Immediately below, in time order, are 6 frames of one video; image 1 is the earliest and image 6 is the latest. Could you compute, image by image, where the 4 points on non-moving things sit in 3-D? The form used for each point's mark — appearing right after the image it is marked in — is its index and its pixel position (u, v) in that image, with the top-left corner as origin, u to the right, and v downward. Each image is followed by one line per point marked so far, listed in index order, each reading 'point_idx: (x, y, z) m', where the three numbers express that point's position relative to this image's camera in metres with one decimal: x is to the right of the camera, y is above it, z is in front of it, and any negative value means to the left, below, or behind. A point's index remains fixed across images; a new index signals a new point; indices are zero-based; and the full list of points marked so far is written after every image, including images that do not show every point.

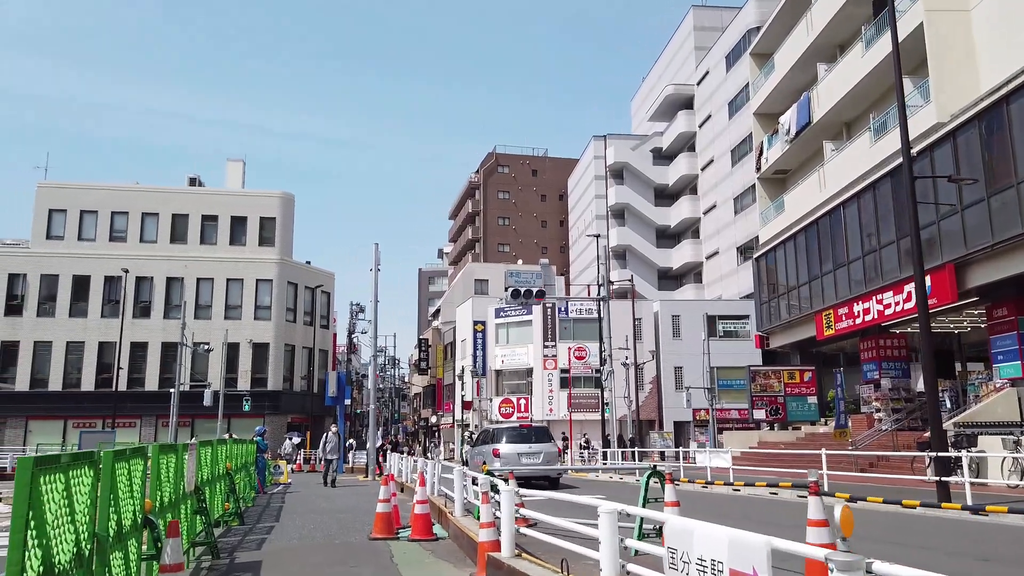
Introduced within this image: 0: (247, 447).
0: (-5.1, -3.1, +14.5) m
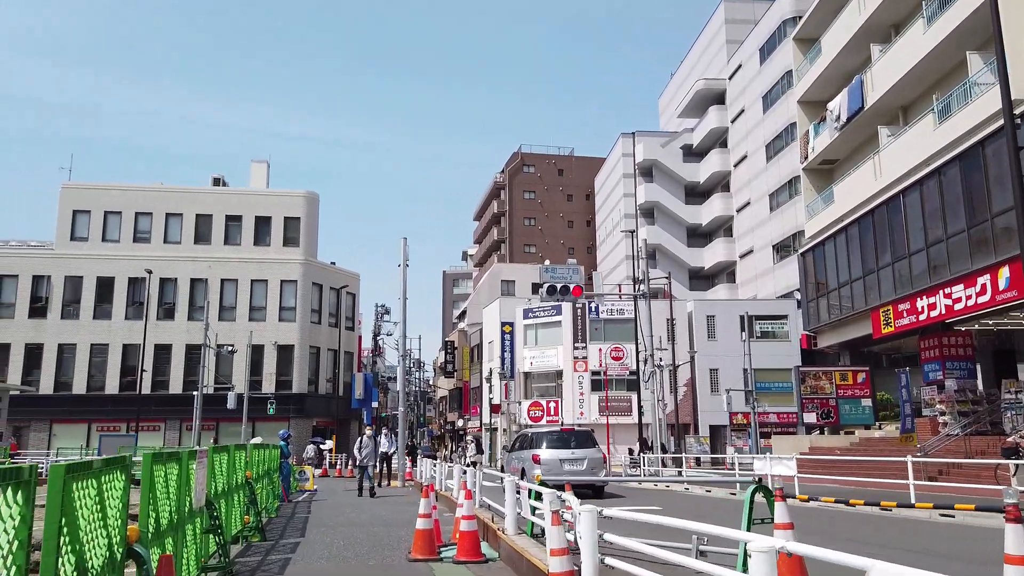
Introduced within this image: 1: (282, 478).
0: (-4.3, -2.9, +13.5) m
1: (-4.7, -3.8, +15.3) m
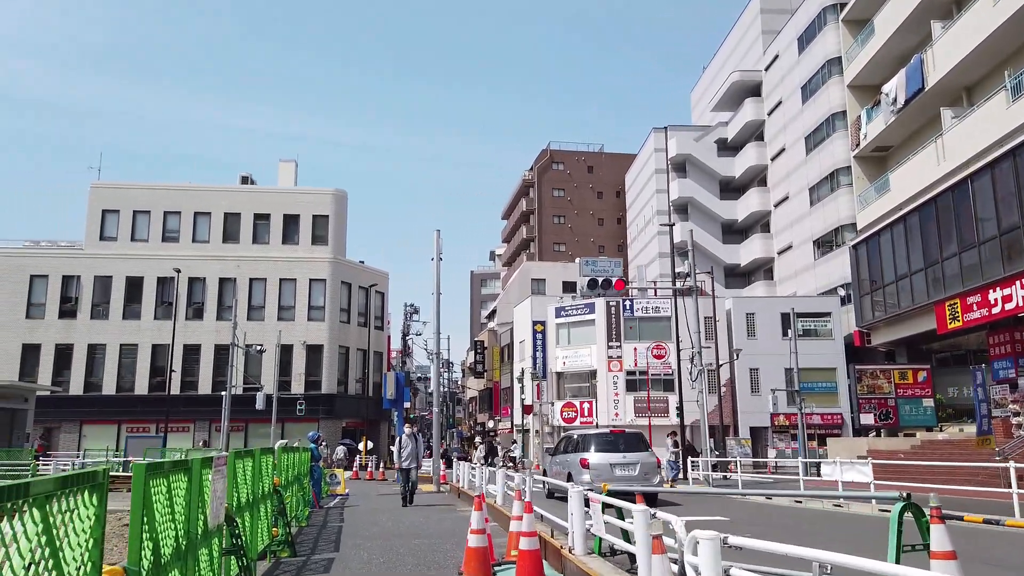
0: (-3.5, -2.8, +12.6) m
1: (-3.8, -3.7, +14.4) m
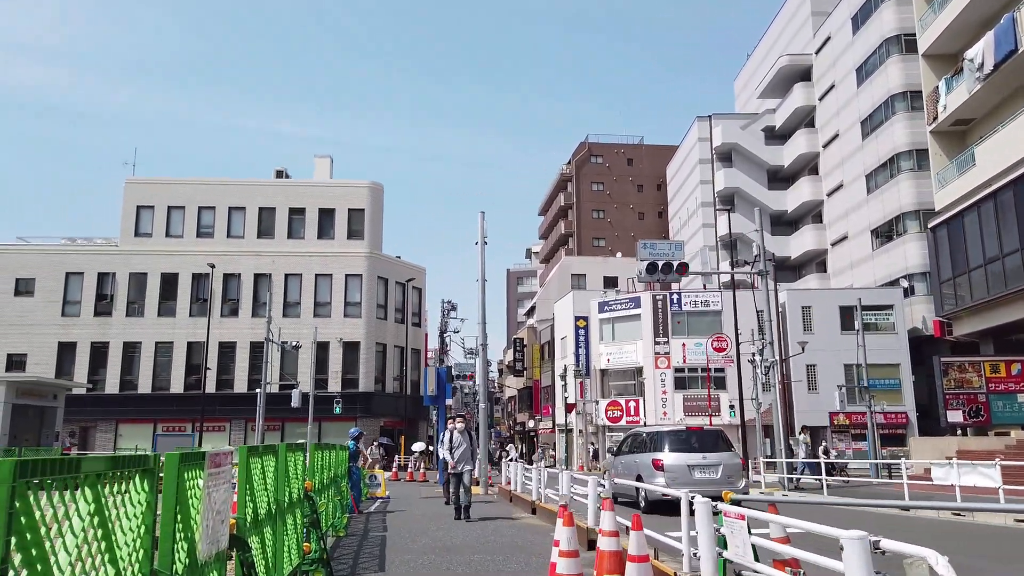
0: (-2.6, -2.5, +11.1) m
1: (-2.8, -3.4, +13.0) m
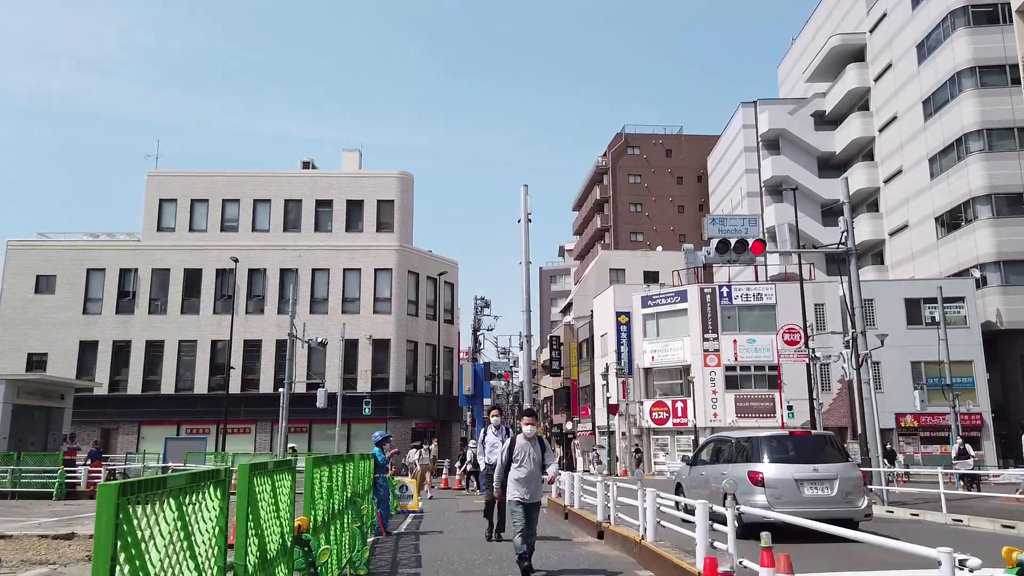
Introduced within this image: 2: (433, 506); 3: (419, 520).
0: (-1.8, -2.1, +9.0) m
1: (-1.9, -3.0, +10.8) m
2: (-1.6, -4.5, +15.8) m
3: (-1.5, -3.9, +12.7) m
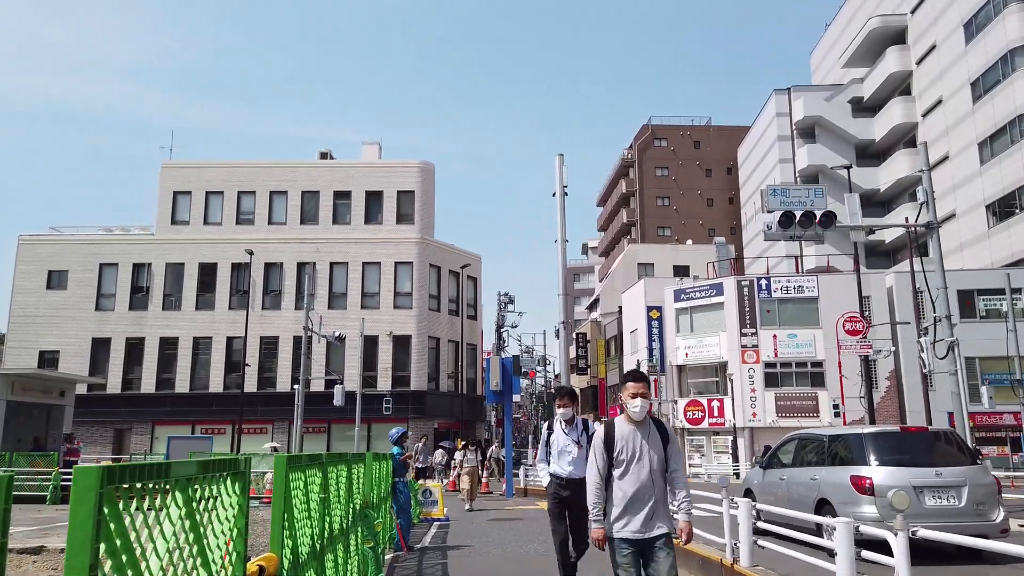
0: (-1.3, -1.7, +7.3) m
1: (-1.4, -2.6, +9.1) m
2: (-1.0, -4.1, +14.1) m
3: (-0.9, -3.5, +11.0) m
